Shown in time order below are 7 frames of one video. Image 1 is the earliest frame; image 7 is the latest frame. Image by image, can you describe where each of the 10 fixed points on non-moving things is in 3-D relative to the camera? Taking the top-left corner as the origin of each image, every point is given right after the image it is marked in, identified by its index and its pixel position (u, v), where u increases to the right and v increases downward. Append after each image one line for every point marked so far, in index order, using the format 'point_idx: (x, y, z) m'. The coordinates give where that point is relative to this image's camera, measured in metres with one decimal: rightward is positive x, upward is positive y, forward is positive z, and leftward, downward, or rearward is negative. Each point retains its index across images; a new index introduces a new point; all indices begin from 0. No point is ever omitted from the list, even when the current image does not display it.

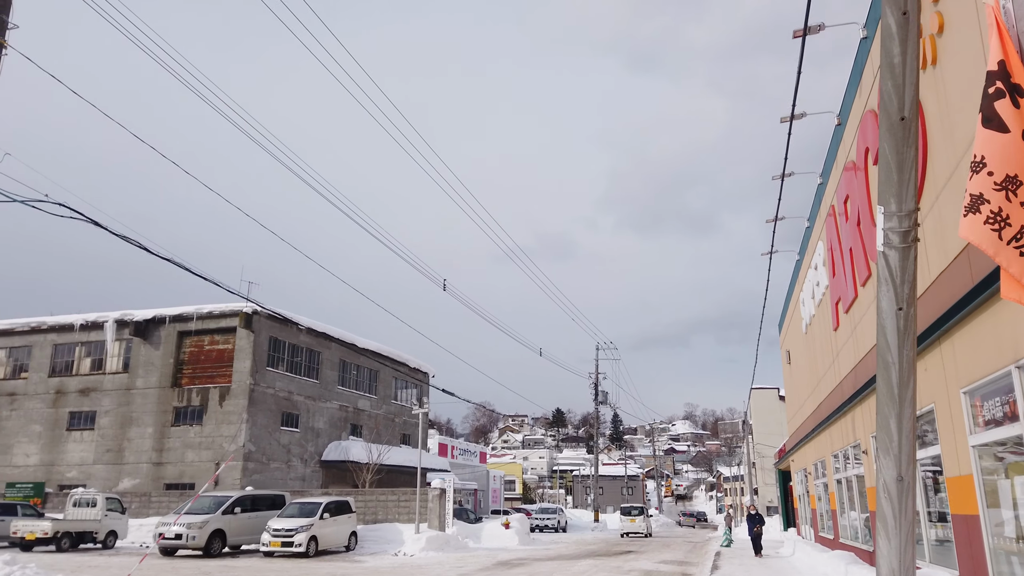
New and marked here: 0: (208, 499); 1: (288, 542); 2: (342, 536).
0: (-7.7, -5.3, +18.8) m
1: (-5.2, -6.0, +17.5) m
2: (-4.3, -6.4, +19.1) m
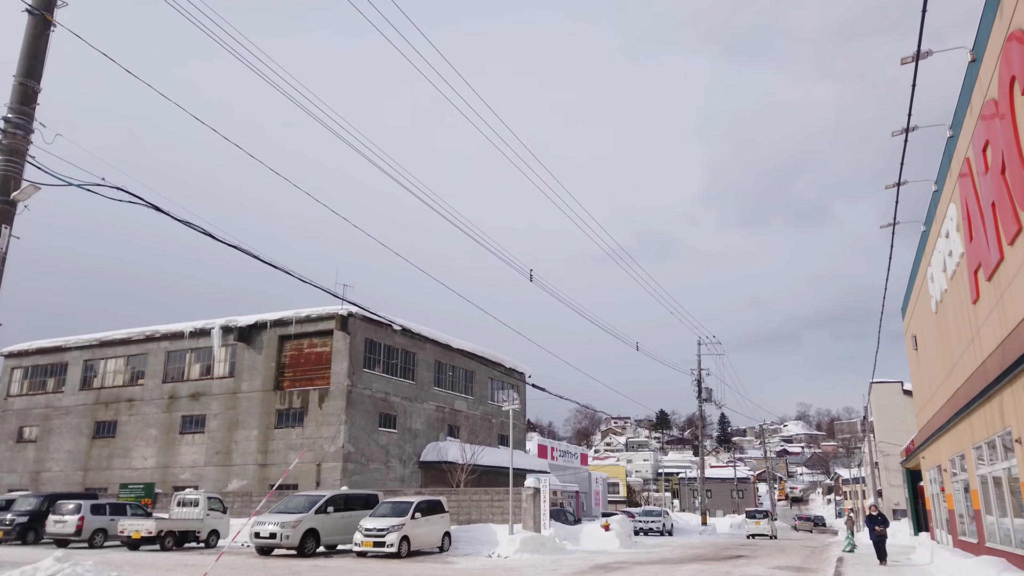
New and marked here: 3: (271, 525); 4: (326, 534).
0: (-5.3, -5.3, +18.7) m
1: (-3.0, -5.9, +17.1) m
2: (-1.9, -6.2, +18.5) m
3: (-5.6, -5.5, +17.3) m
4: (-4.6, -6.0, +18.1) m
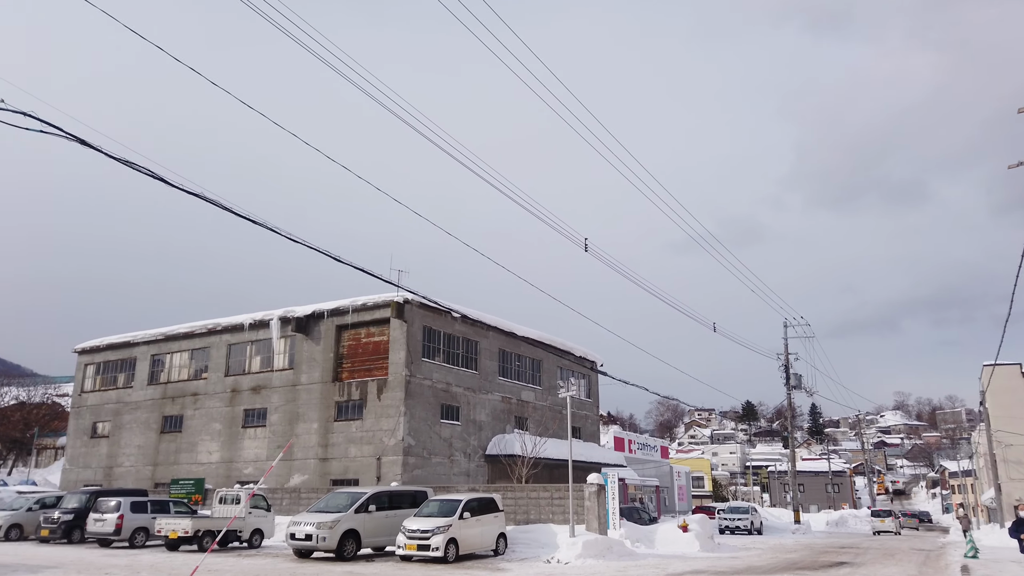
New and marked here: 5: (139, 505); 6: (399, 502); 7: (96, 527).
0: (-3.9, -4.8, +17.1) m
1: (-1.8, -5.3, +15.3) m
2: (-0.5, -5.6, +16.6) m
3: (-4.3, -5.0, +15.8) m
4: (-3.2, -5.5, +16.5) m
5: (-9.6, -5.6, +19.1) m
6: (-2.7, -5.1, +17.5) m
7: (-10.5, -6.0, +18.7) m
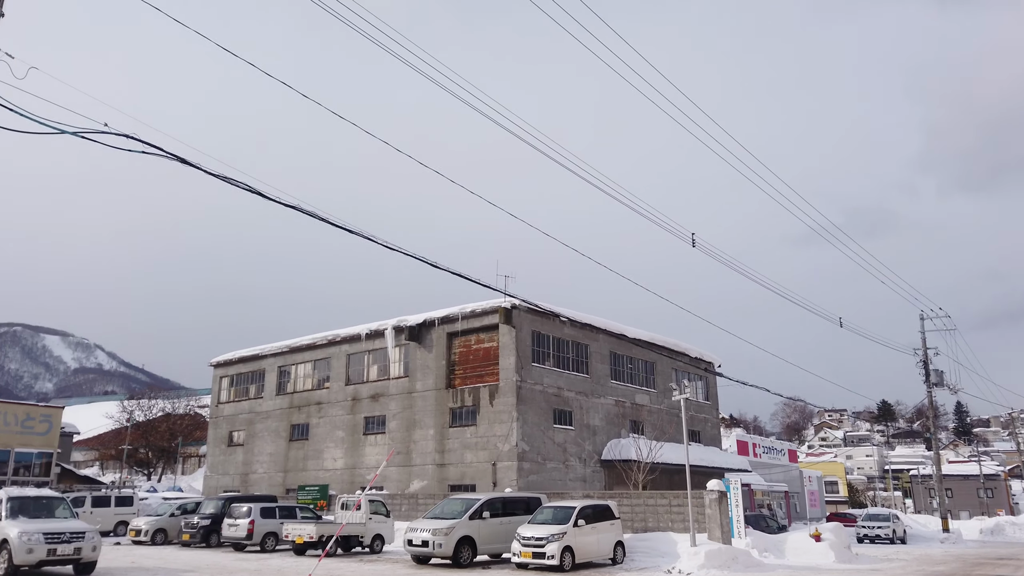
0: (-1.3, -4.9, +17.2) m
1: (+0.6, -5.4, +15.0) m
2: (+2.1, -5.6, +16.1) m
3: (-1.9, -5.2, +15.9) m
4: (-0.6, -5.6, +16.4) m
5: (-6.6, -6.0, +20.0) m
6: (0.0, -5.2, +17.4) m
7: (-7.5, -6.5, +19.7) m
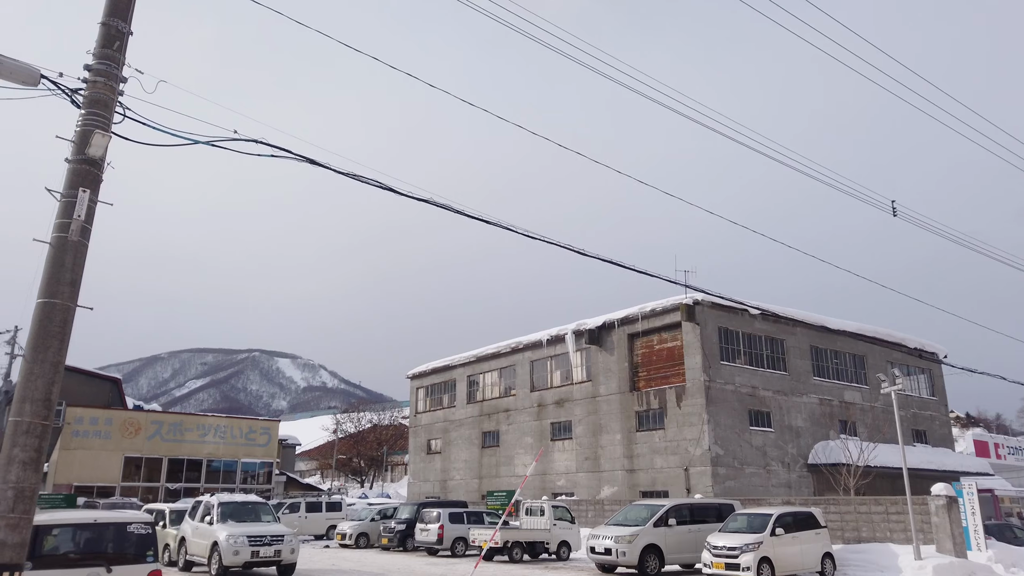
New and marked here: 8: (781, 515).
0: (+2.8, -4.8, +16.2) m
1: (+4.1, -5.1, +13.7) m
2: (+5.8, -5.3, +14.4) m
3: (+1.9, -5.1, +15.1) m
4: (+3.3, -5.5, +15.3) m
5: (-1.5, -6.2, +20.3) m
6: (+4.1, -5.0, +16.1) m
7: (-2.4, -6.8, +20.2) m
8: (+5.2, -4.4, +14.5) m
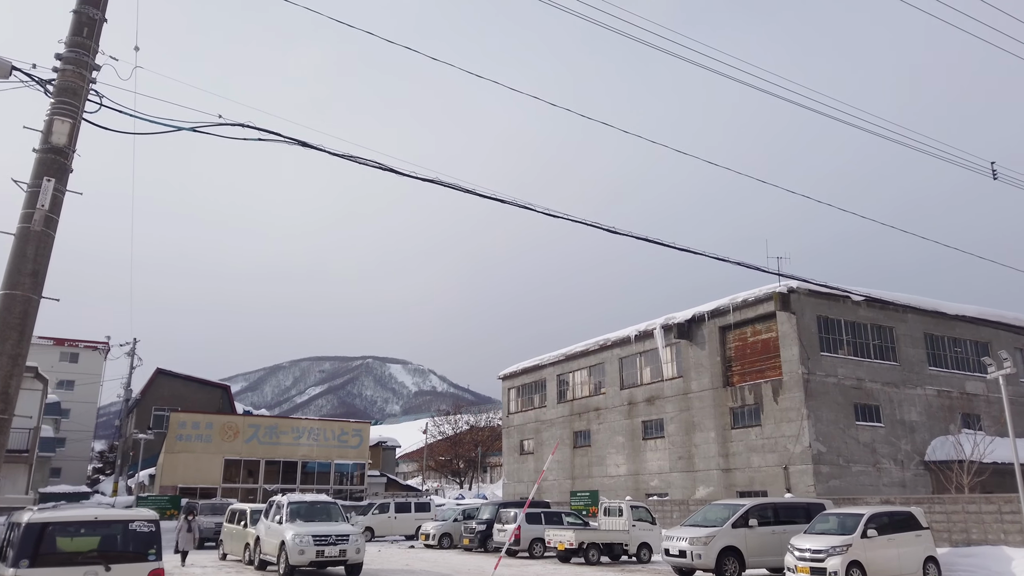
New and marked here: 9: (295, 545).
0: (+4.3, -4.5, +15.2) m
1: (+5.2, -4.8, +12.5) m
2: (+7.0, -4.8, +12.9) m
3: (+3.3, -4.9, +14.2) m
4: (+4.6, -5.1, +14.2) m
5: (+0.6, -6.1, +19.8) m
6: (+5.6, -4.6, +14.9) m
7: (-0.3, -6.7, +19.9) m
8: (+6.4, -4.0, +13.1) m
9: (-4.1, -4.8, +13.9) m
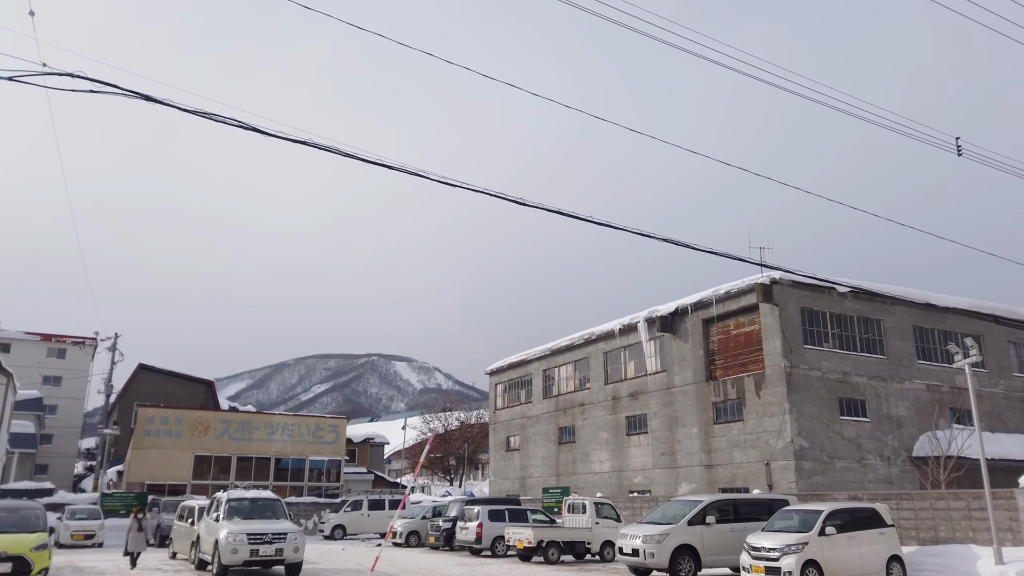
0: (+3.3, -4.2, +14.5) m
1: (+4.2, -4.5, +11.8) m
2: (+6.0, -4.6, +12.2) m
3: (+2.3, -4.6, +13.6) m
4: (+3.6, -4.9, +13.5) m
5: (-0.4, -5.8, +19.1) m
6: (+4.6, -4.3, +14.2) m
7: (-1.3, -6.4, +19.2) m
8: (+5.4, -3.8, +12.4) m
9: (-5.1, -4.6, +13.3) m
